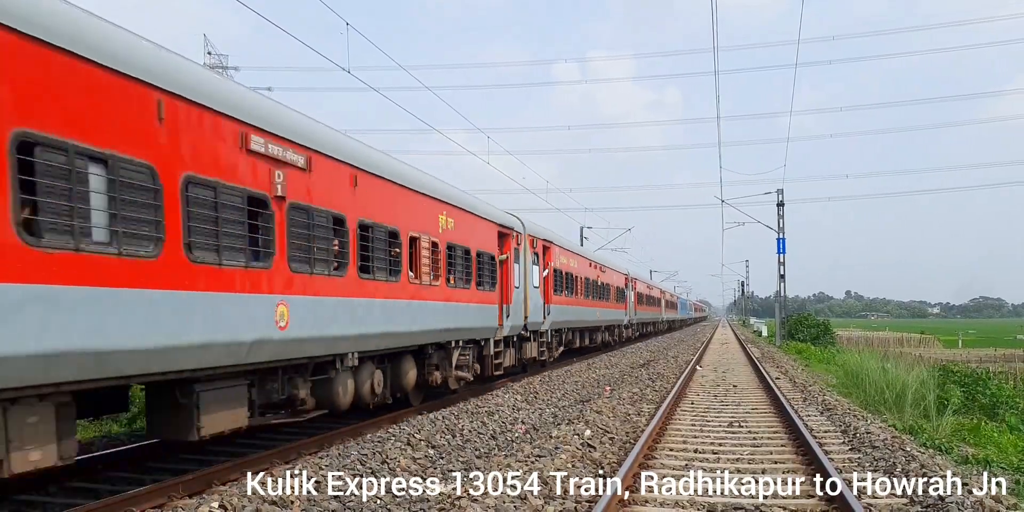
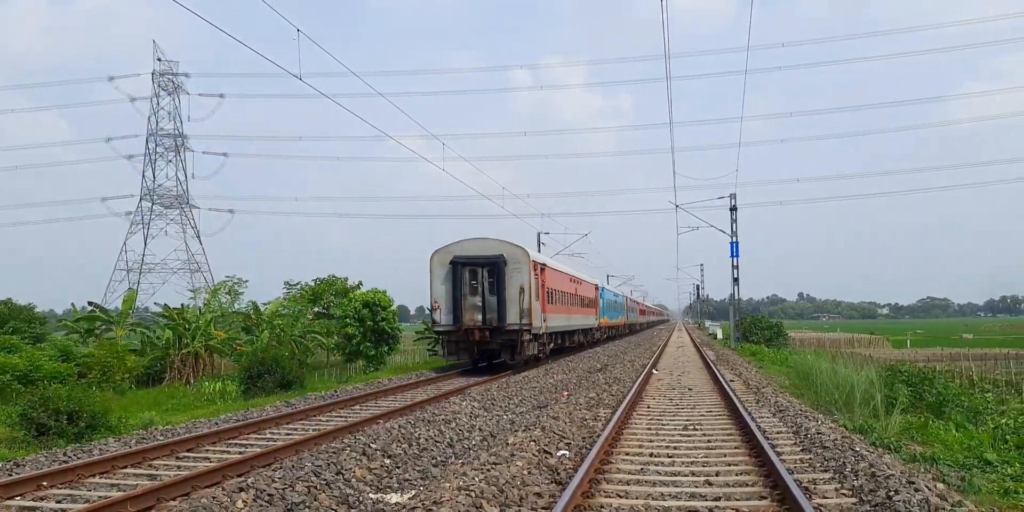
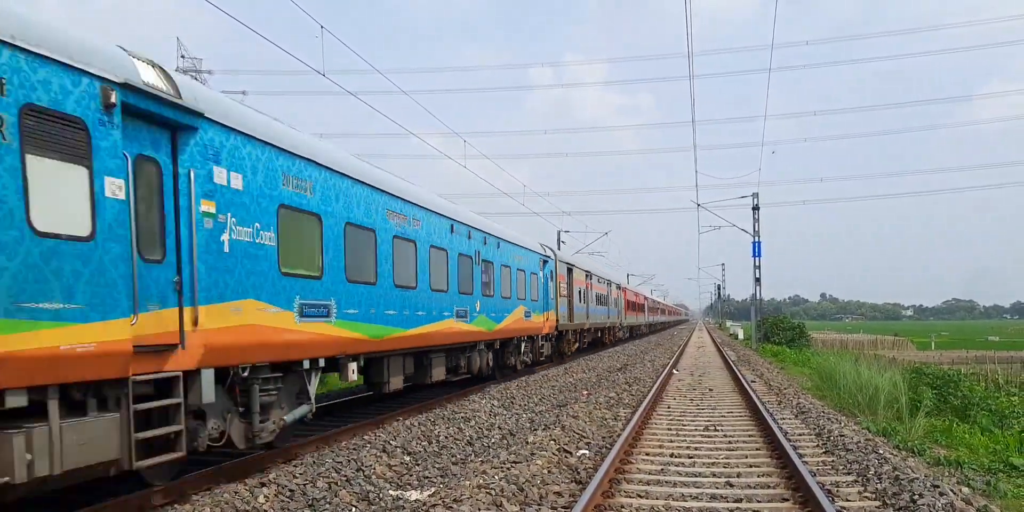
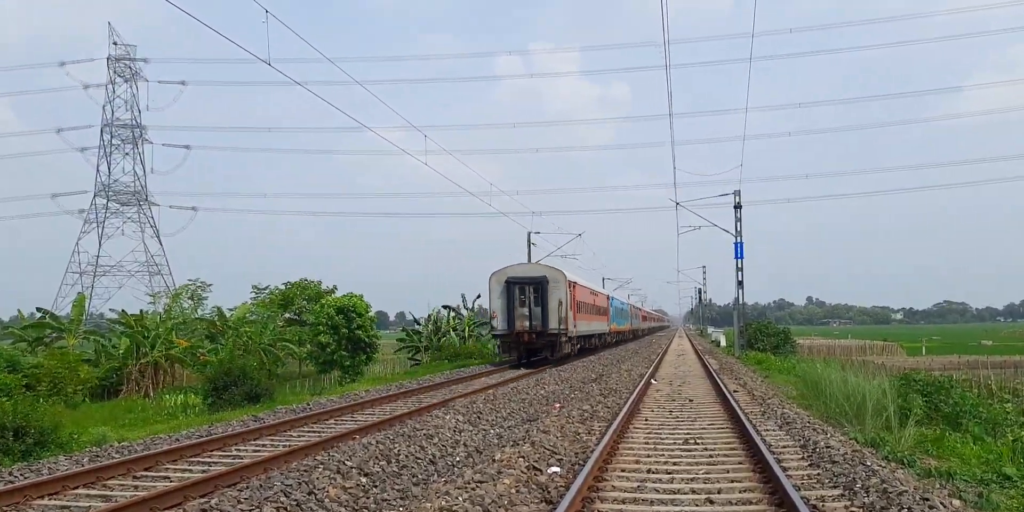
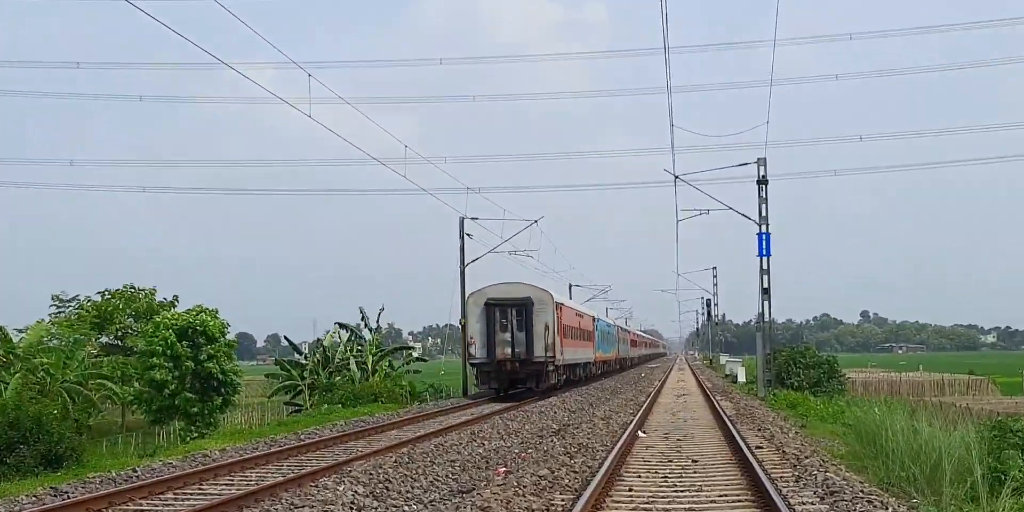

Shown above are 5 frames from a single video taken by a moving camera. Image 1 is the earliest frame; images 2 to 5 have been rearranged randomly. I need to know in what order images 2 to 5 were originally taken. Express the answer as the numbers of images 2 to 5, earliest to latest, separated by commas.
3, 2, 4, 5
